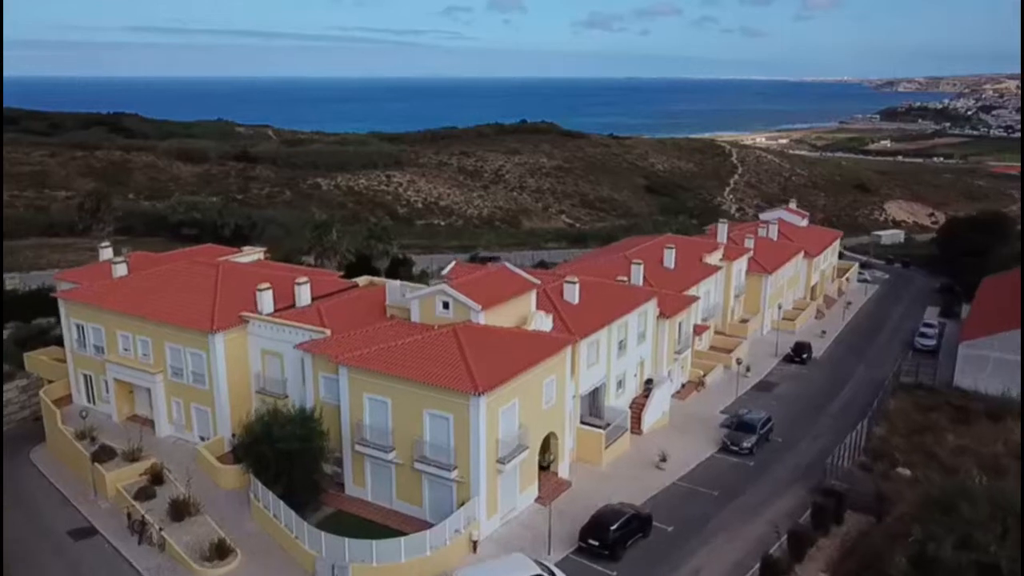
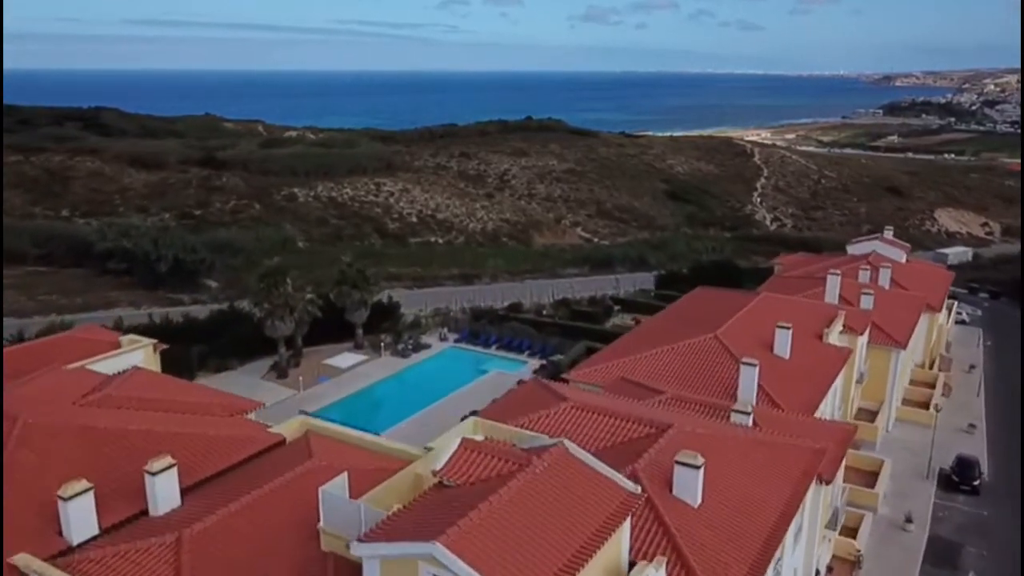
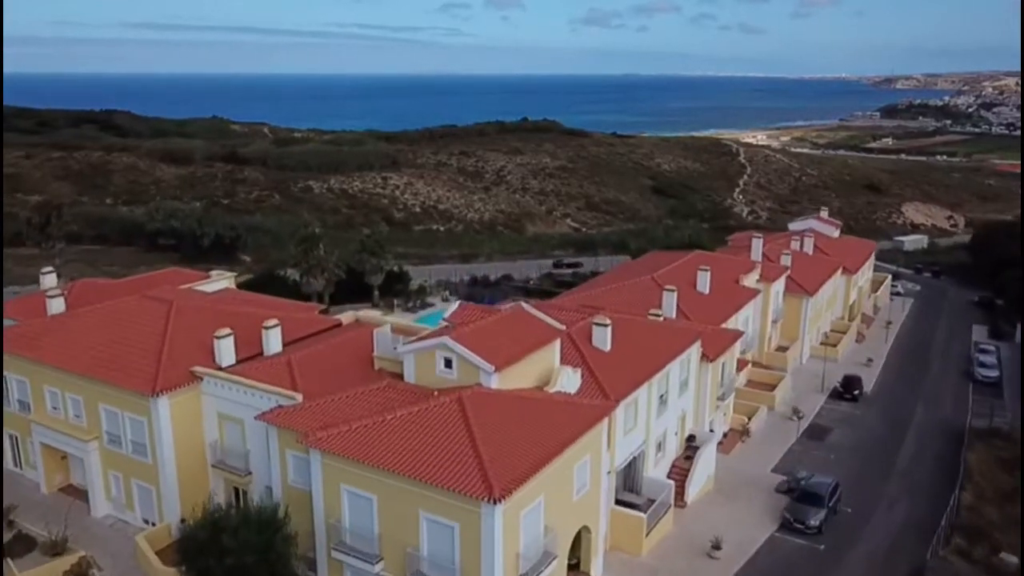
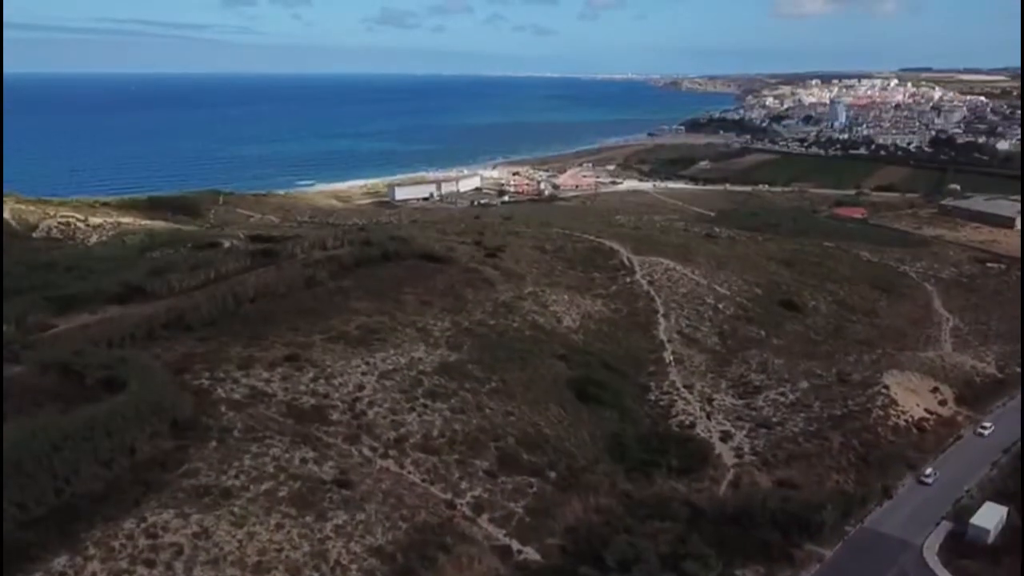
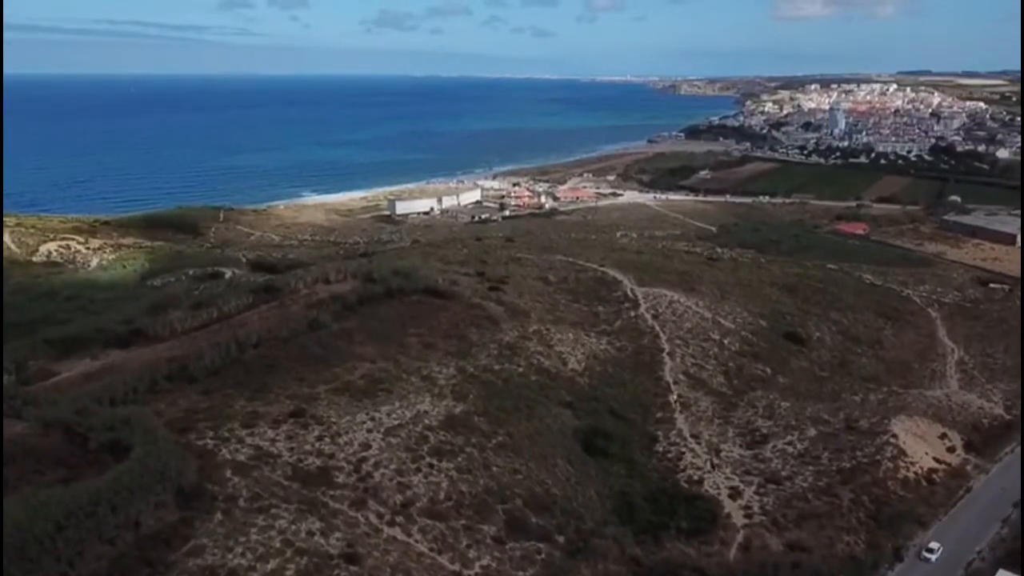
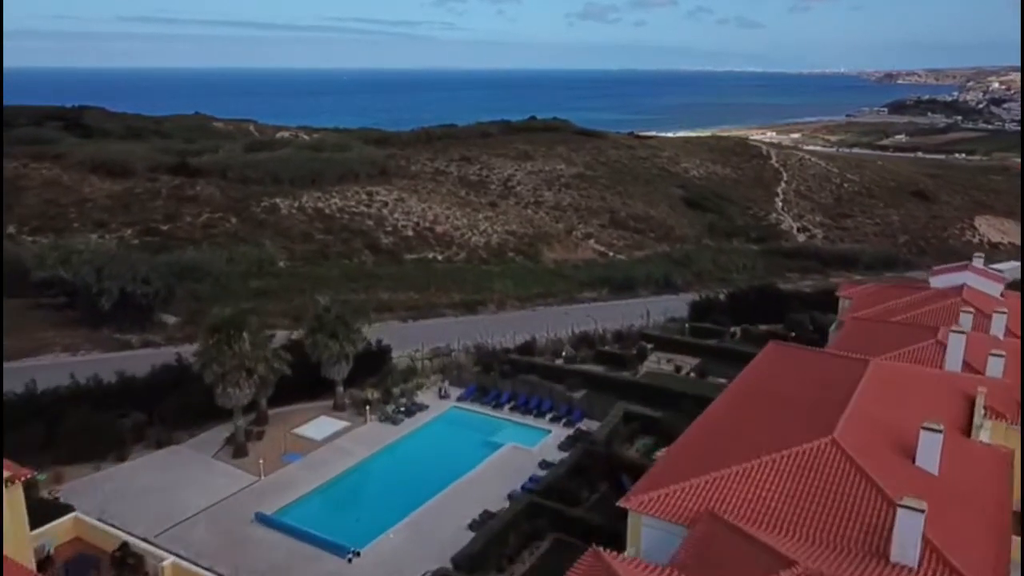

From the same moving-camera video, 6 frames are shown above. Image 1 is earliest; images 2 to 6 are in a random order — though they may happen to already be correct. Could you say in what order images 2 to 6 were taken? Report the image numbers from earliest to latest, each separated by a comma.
3, 2, 6, 4, 5
